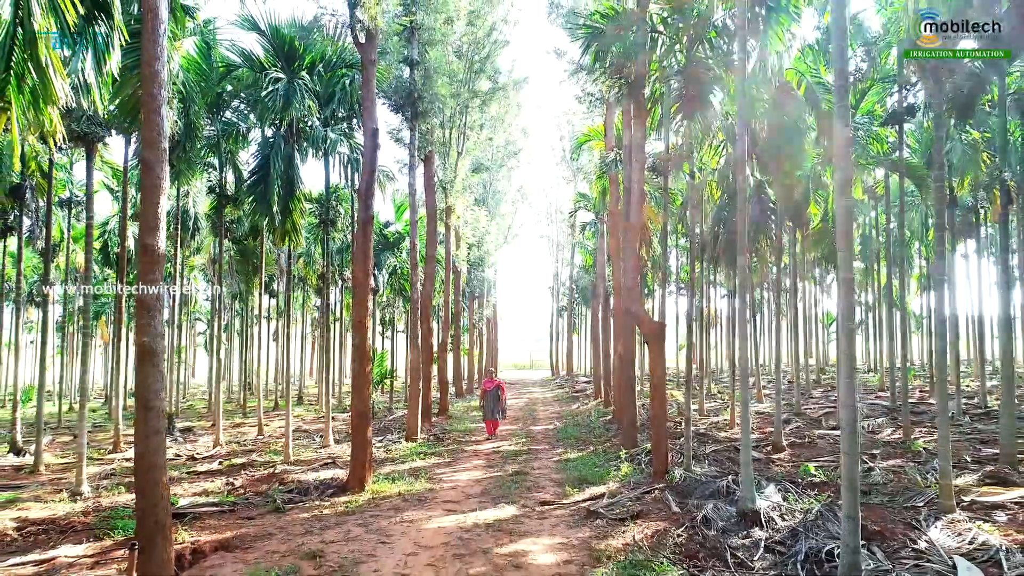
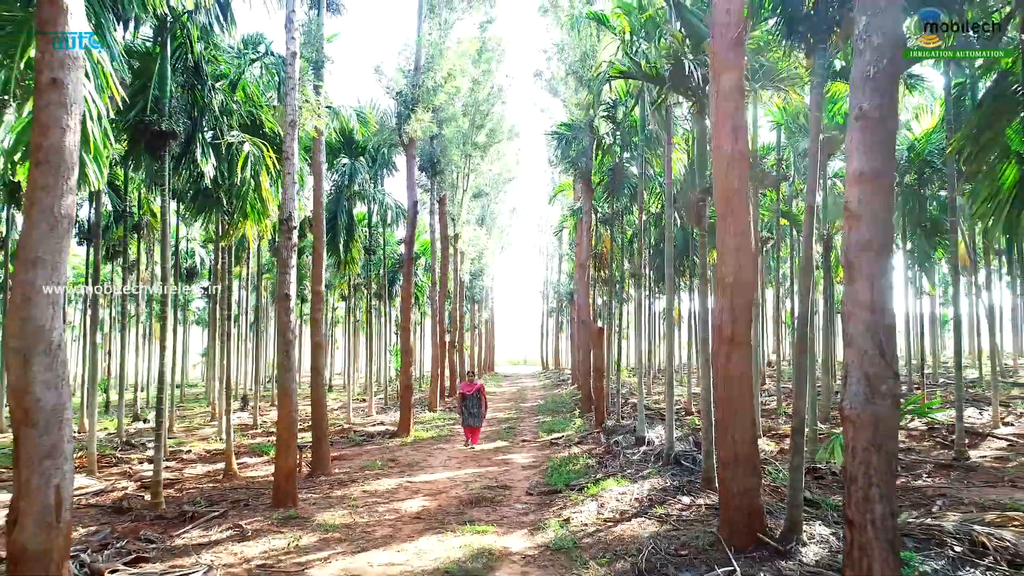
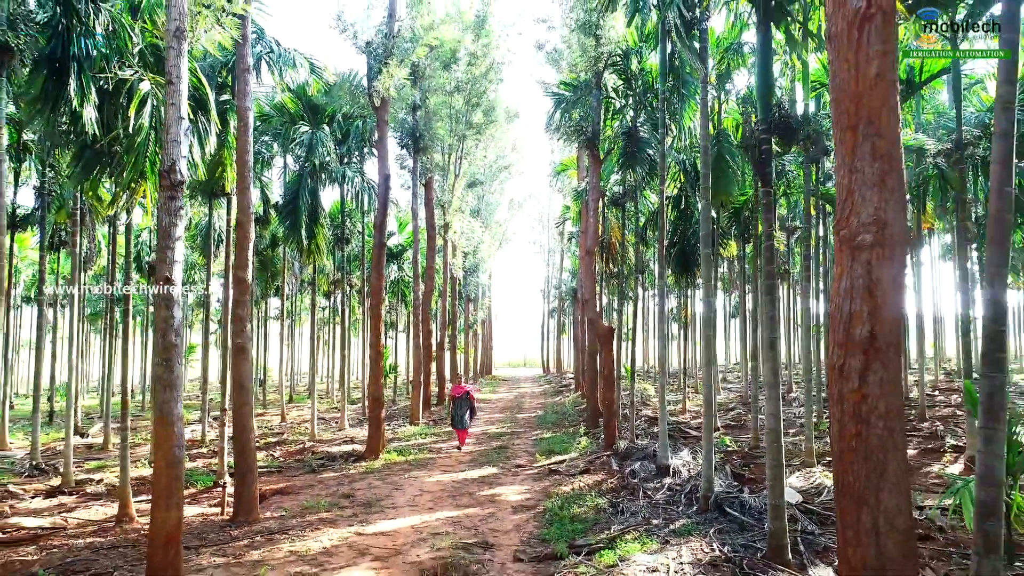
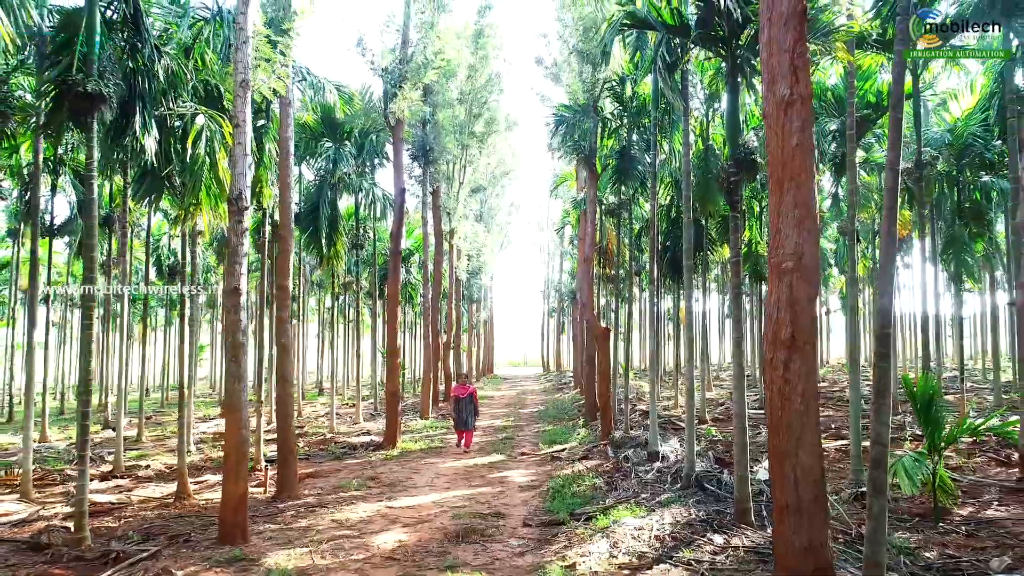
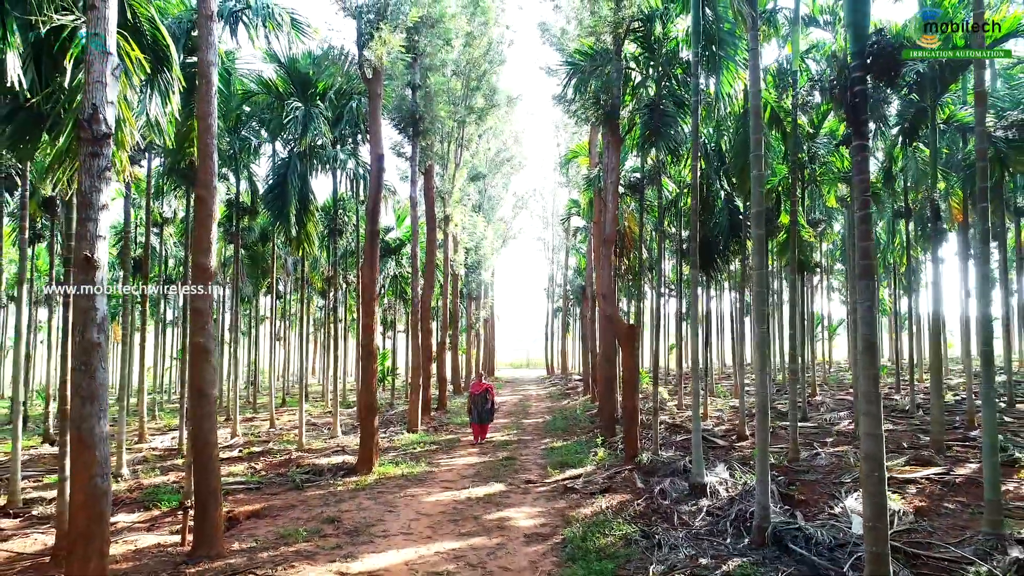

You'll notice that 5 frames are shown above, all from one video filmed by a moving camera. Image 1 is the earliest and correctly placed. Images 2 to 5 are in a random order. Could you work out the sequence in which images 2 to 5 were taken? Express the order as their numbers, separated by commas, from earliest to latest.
5, 3, 4, 2
